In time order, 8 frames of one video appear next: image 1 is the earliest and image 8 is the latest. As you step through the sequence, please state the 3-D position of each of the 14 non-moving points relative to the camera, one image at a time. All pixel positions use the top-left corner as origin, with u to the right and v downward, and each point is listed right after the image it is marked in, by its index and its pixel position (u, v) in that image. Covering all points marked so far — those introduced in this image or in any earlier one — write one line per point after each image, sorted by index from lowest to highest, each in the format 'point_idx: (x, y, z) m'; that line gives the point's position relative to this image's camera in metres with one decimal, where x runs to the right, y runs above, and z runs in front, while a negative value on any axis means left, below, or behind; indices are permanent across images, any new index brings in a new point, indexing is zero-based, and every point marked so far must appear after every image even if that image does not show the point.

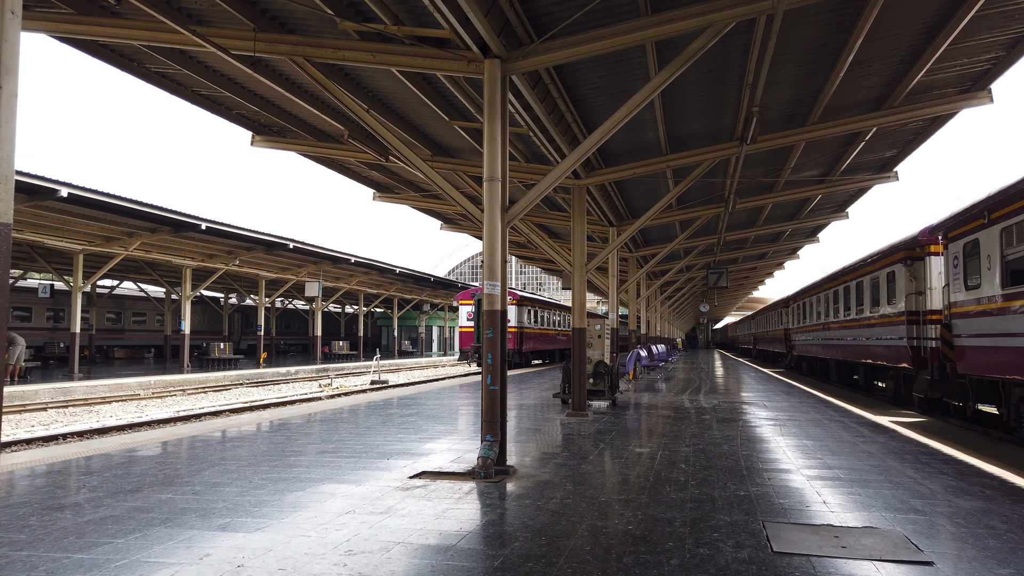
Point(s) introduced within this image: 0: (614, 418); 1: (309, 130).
0: (+1.5, -1.9, +11.4) m
1: (-3.3, +2.6, +12.5) m
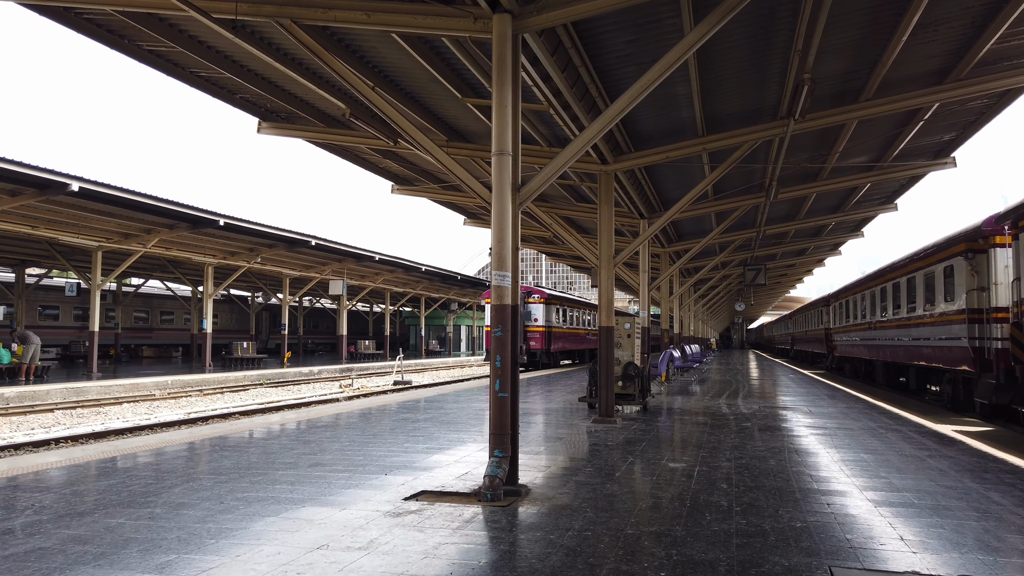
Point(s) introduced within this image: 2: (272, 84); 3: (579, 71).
0: (+1.8, -1.9, +10.5) m
1: (-3.0, +2.7, +11.8) m
2: (-3.3, +2.8, +10.7) m
3: (+0.7, +2.2, +7.7) m
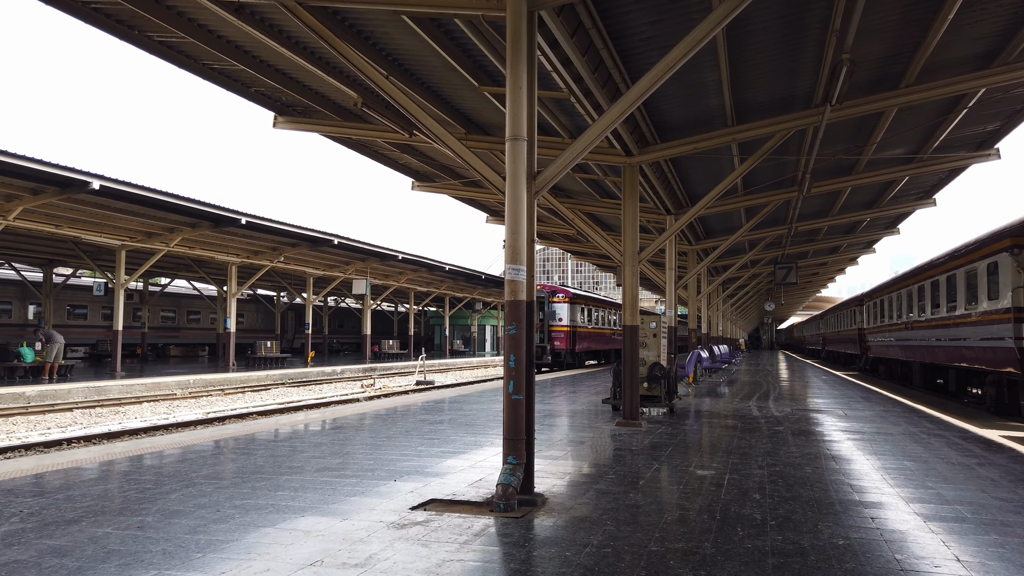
0: (+2.1, -1.8, +10.0) m
1: (-2.7, +2.7, +11.5) m
2: (-3.1, +2.9, +10.4) m
3: (+0.8, +2.2, +7.3) m
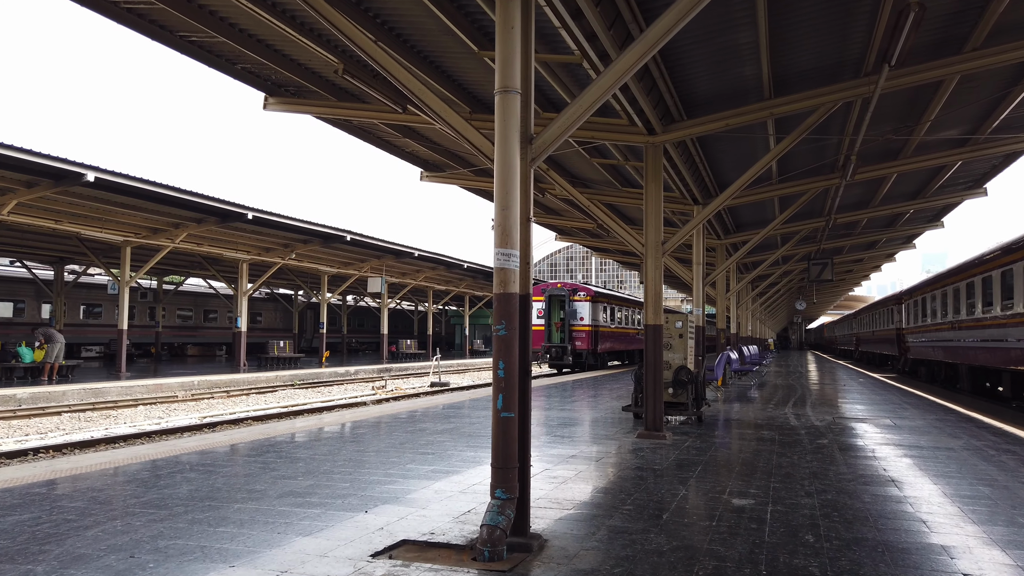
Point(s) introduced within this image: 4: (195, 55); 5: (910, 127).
0: (+2.2, -1.8, +8.9) m
1: (-2.6, +2.7, +10.5) m
2: (-2.9, +2.9, +9.4) m
3: (+0.8, +2.3, +6.2) m
4: (-3.9, +2.9, +9.5) m
5: (+5.6, +2.3, +10.8) m
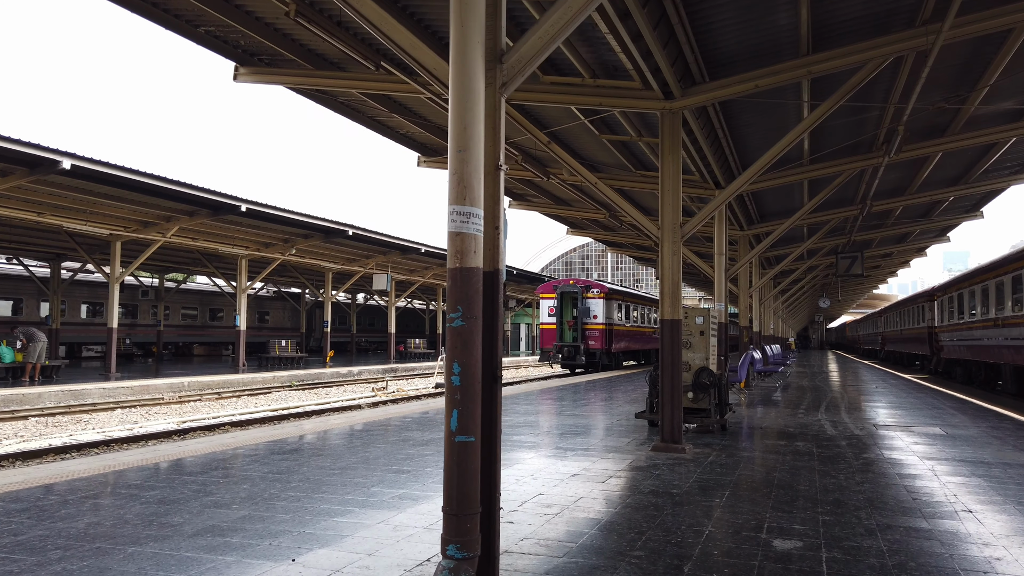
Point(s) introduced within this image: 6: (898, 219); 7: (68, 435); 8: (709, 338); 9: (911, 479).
0: (+2.1, -1.7, +7.6) m
1: (-2.6, +2.9, +9.3) m
2: (-3.0, +3.0, +8.3) m
3: (+0.7, +2.4, +4.9) m
4: (-4.0, +3.0, +8.4) m
5: (+5.6, +2.4, +9.5) m
6: (+9.9, +1.8, +19.8) m
7: (-6.7, -2.2, +11.6) m
8: (+2.4, -0.6, +9.5) m
9: (+3.4, -1.6, +6.5) m
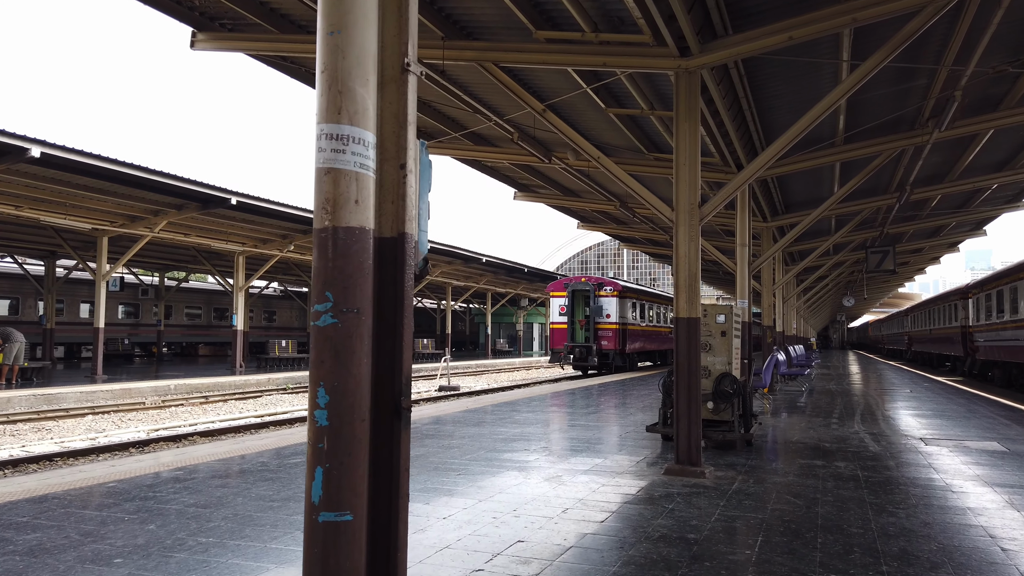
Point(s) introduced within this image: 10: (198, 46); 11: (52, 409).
0: (+2.0, -1.6, +6.4) m
1: (-2.7, +2.9, +8.2) m
2: (-3.1, +3.1, +7.1) m
3: (+0.5, +2.4, +3.7) m
4: (-4.1, +3.0, +7.3) m
5: (+5.5, +2.5, +8.2) m
6: (+10.1, +1.9, +18.4) m
7: (-6.7, -2.2, +10.6) m
8: (+2.3, -0.5, +8.2) m
9: (+3.3, -1.5, +5.2) m
10: (-3.5, +2.7, +8.5) m
11: (-8.6, -2.3, +14.4) m
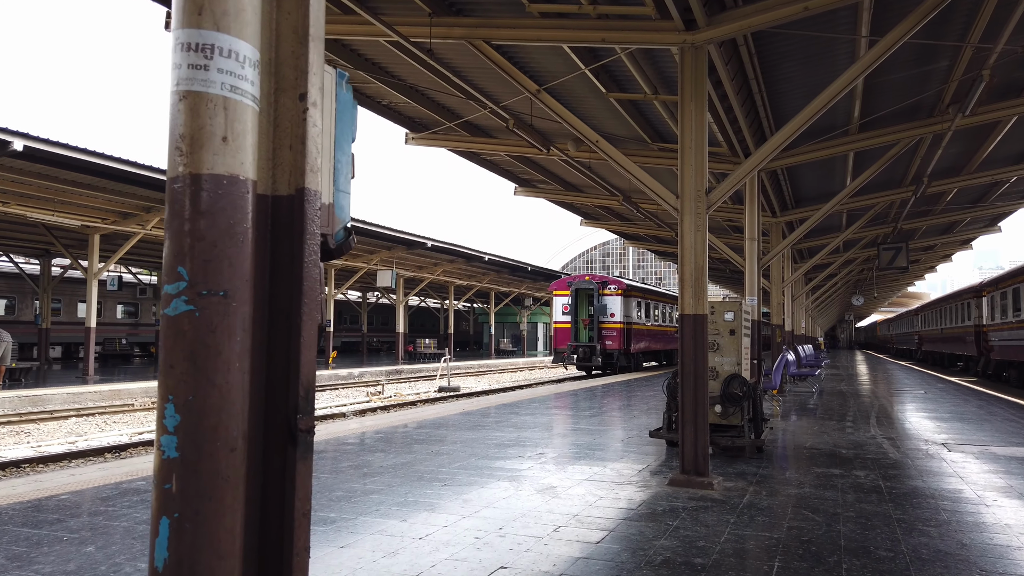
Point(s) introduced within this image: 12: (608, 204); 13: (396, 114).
0: (+1.9, -1.5, +5.8) m
1: (-2.7, +3.0, +7.7) m
2: (-3.2, +3.1, +6.6) m
3: (+0.4, +2.5, +3.2) m
4: (-4.1, +3.1, +6.8) m
5: (+5.4, +2.5, +7.6) m
6: (+10.1, +1.9, +17.8) m
7: (-6.8, -2.1, +10.1) m
8: (+2.3, -0.5, +7.7) m
9: (+3.2, -1.5, +4.7) m
10: (-3.5, +2.7, +8.0) m
11: (-8.6, -2.2, +13.9) m
12: (+2.0, +1.8, +16.5) m
13: (-1.7, +2.6, +11.3) m
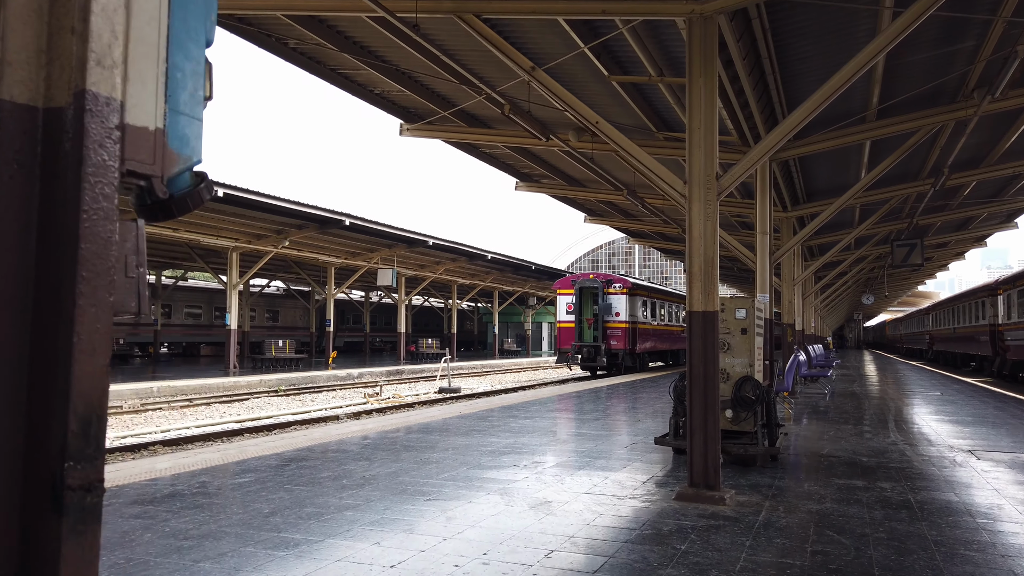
0: (+1.9, -1.5, +5.3) m
1: (-2.8, +3.0, +7.2) m
2: (-3.2, +3.2, +6.1) m
3: (+0.4, +2.5, +2.6) m
4: (-4.2, +3.1, +6.3) m
5: (+5.4, +2.6, +7.0) m
6: (+10.1, +2.0, +17.2) m
7: (-6.8, -2.1, +9.6) m
8: (+2.2, -0.5, +7.1) m
9: (+3.2, -1.5, +4.1) m
10: (-3.6, +2.8, +7.5) m
11: (-8.6, -2.2, +13.4) m
12: (+2.1, +1.9, +16.0) m
13: (-1.8, +2.6, +10.7) m
